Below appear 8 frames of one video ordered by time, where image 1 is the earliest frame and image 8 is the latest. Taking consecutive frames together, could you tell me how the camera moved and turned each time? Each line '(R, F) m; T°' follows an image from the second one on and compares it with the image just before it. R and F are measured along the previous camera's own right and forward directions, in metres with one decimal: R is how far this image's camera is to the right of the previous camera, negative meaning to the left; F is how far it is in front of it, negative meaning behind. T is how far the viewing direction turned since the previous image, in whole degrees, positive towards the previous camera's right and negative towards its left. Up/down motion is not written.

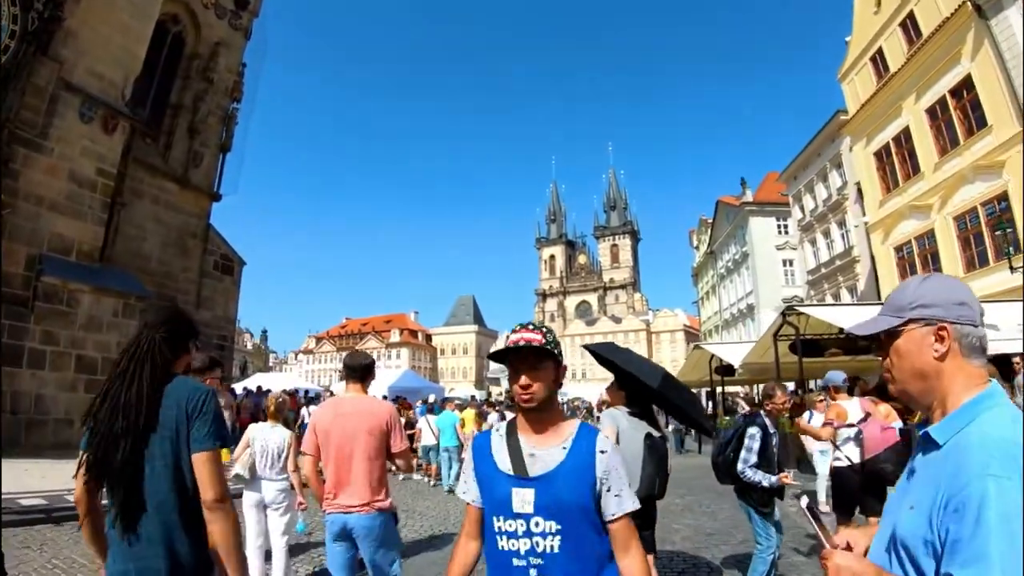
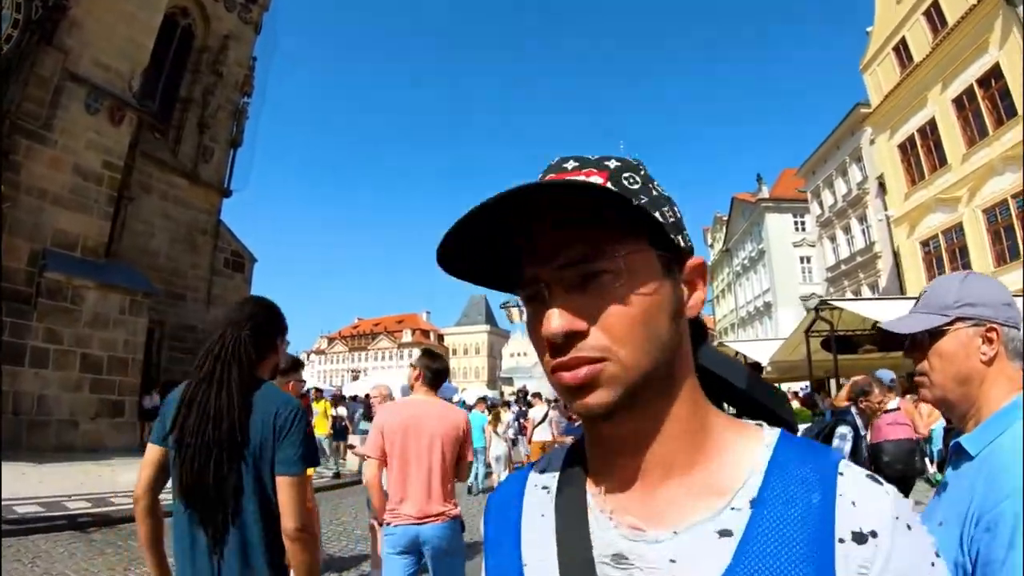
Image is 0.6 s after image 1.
(-0.1, +0.3) m; -1°
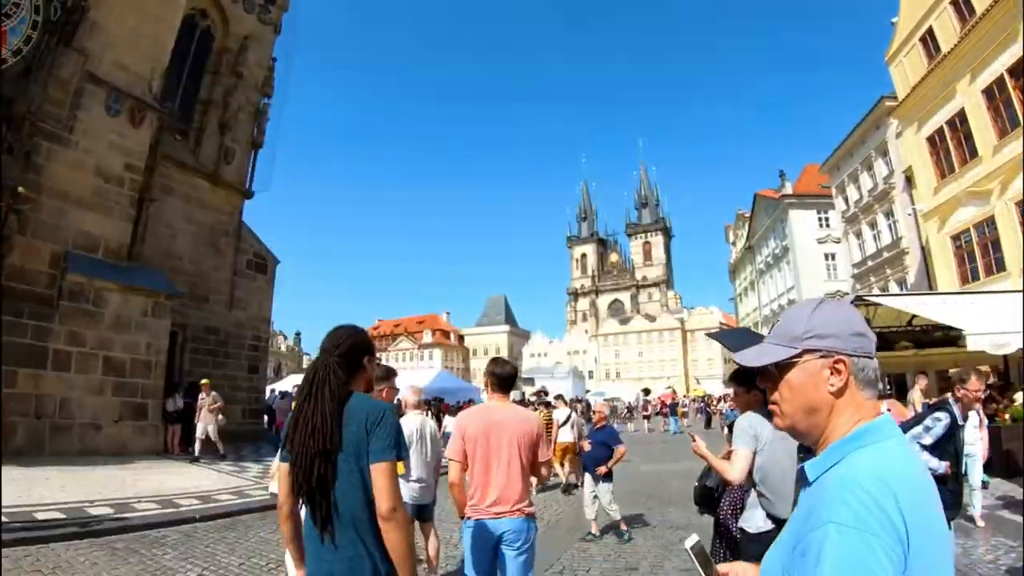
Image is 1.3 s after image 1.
(0.0, +0.1) m; -2°
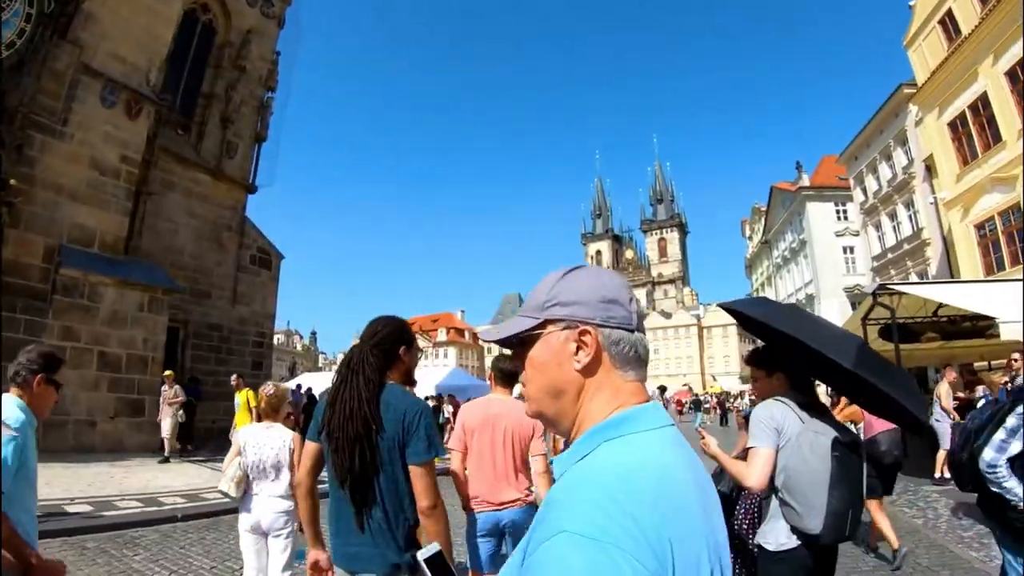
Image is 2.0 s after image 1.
(+0.2, +0.3) m; -1°
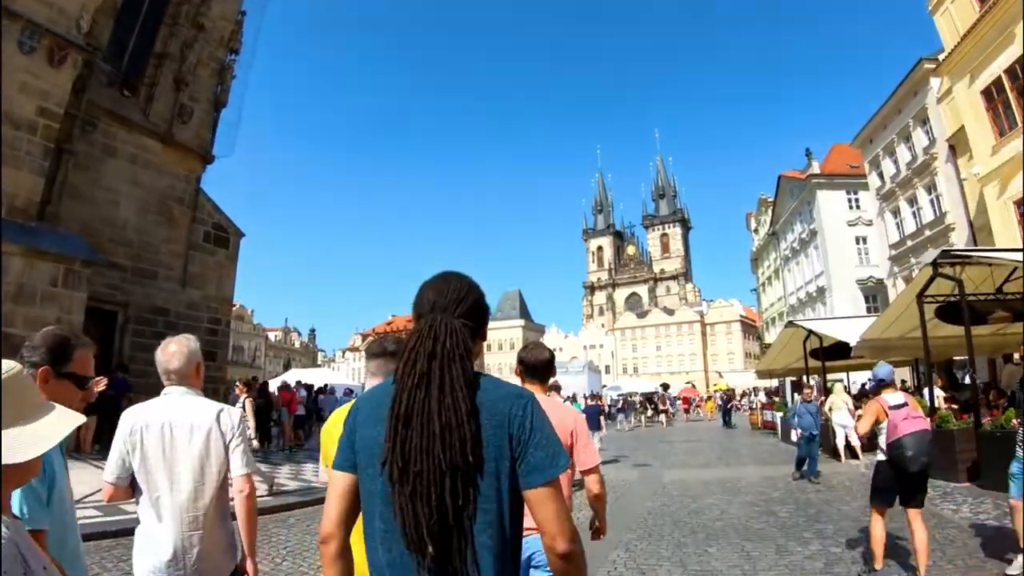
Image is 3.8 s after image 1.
(+0.3, +1.3) m; 0°
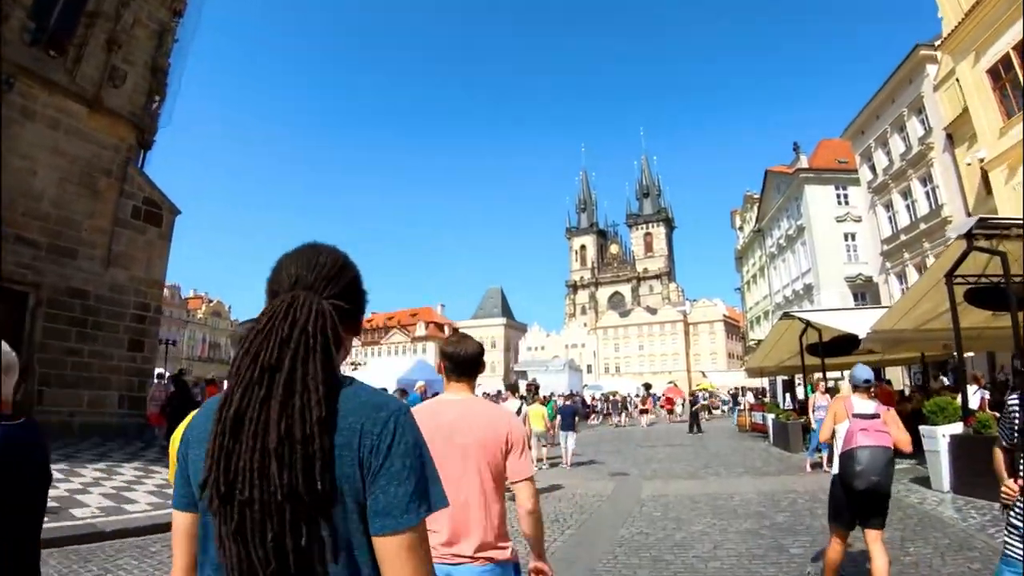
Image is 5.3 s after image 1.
(+0.3, +1.0) m; +1°
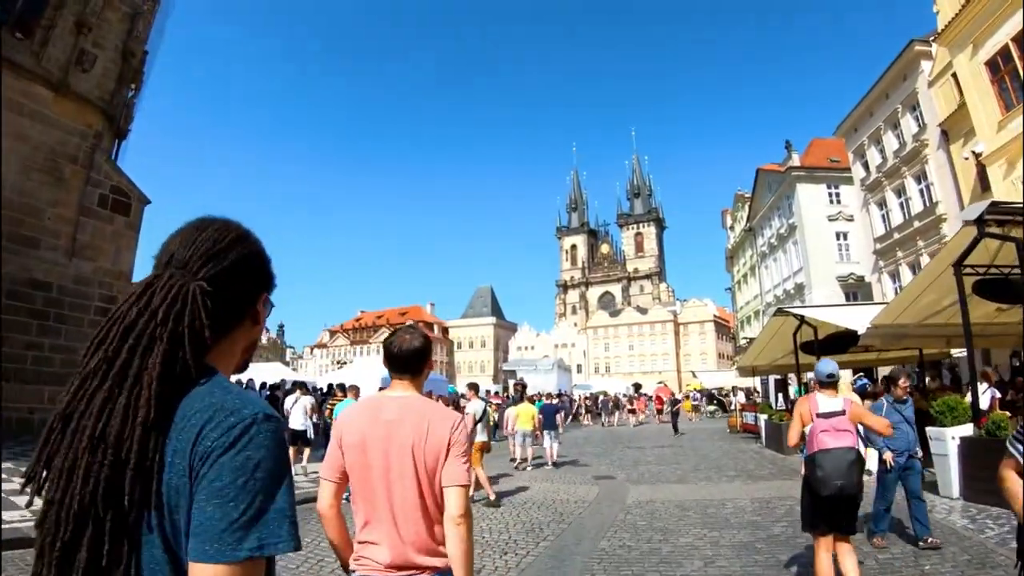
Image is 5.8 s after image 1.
(+0.1, +0.4) m; +1°
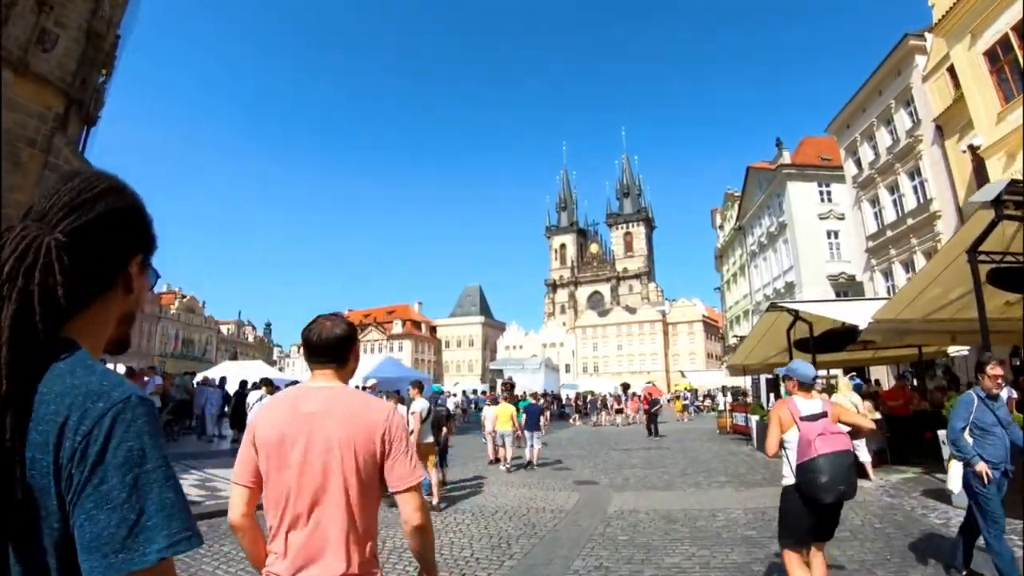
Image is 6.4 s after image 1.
(+0.1, +0.4) m; +1°
